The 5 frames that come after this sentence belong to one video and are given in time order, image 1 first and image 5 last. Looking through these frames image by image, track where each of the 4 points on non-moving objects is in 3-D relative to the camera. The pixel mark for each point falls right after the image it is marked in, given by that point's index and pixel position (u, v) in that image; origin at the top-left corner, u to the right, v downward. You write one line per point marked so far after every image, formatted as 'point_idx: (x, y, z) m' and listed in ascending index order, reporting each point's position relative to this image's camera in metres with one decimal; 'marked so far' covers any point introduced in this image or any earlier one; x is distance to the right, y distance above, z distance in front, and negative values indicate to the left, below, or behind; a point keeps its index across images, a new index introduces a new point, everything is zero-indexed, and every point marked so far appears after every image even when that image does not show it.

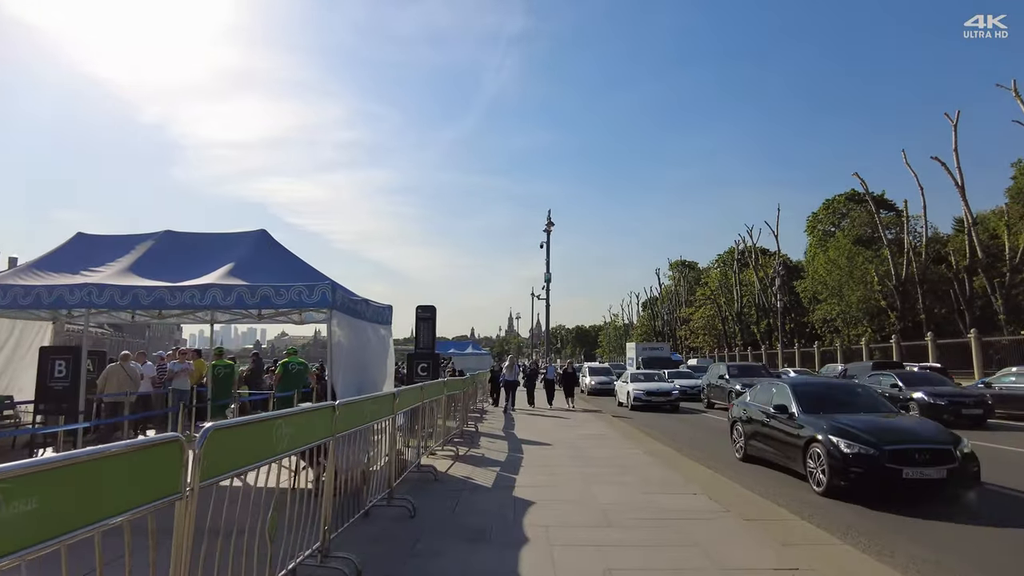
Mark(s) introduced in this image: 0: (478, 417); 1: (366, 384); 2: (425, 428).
0: (-0.9, -3.6, +18.7) m
1: (-2.0, -1.3, +9.2) m
2: (-1.5, -2.4, +11.5) m
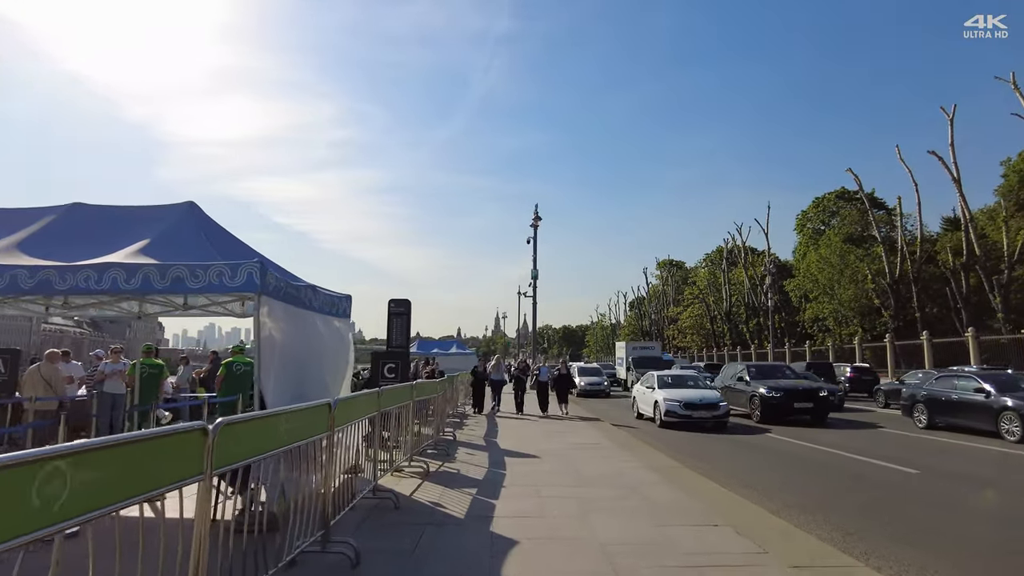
0: (-1.3, -3.4, +17.0) m
1: (-2.2, -1.1, +7.5) m
2: (-1.8, -2.2, +9.8) m
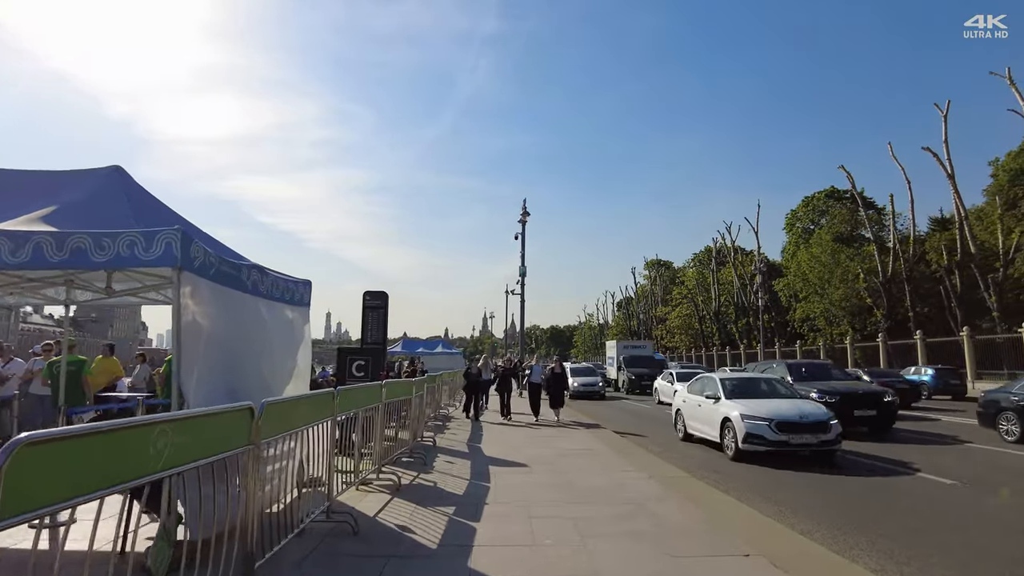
0: (-1.7, -3.2, +15.7) m
1: (-2.4, -0.9, +6.1) m
2: (-2.0, -2.0, +8.5) m
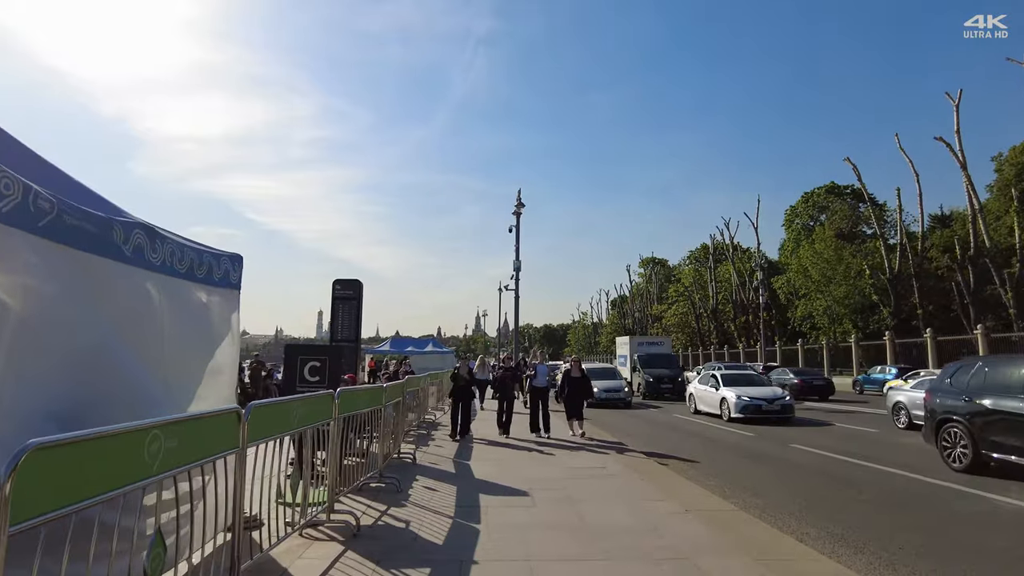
0: (-1.8, -3.0, +13.6) m
1: (-2.4, -0.7, +4.0) m
2: (-2.0, -1.8, +6.4) m
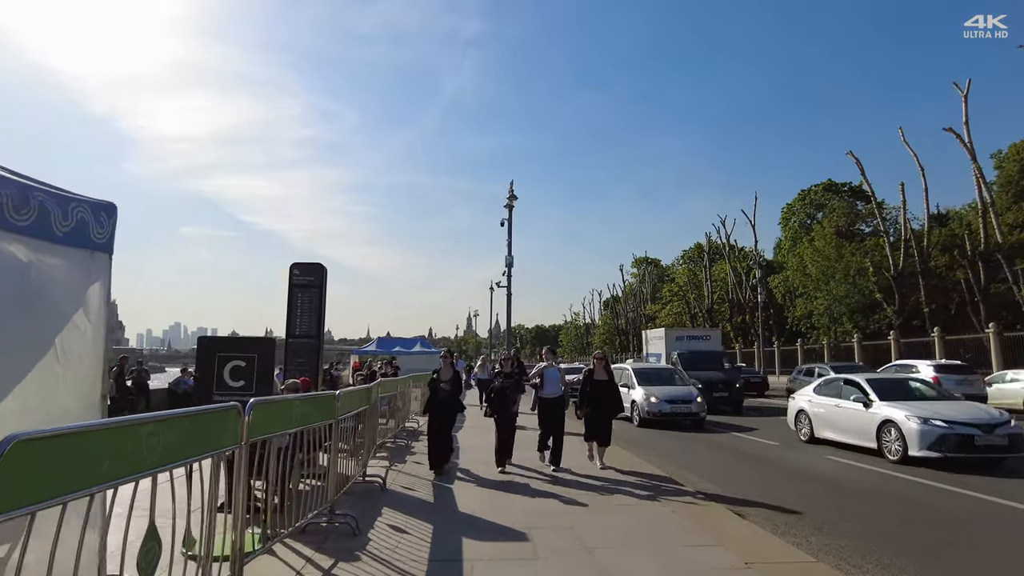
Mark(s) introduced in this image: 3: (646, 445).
0: (-1.9, -2.8, +11.6) m
1: (-2.4, -0.4, +2.0) m
2: (-2.0, -1.6, +4.4) m
3: (+2.5, -2.9, +12.7) m
